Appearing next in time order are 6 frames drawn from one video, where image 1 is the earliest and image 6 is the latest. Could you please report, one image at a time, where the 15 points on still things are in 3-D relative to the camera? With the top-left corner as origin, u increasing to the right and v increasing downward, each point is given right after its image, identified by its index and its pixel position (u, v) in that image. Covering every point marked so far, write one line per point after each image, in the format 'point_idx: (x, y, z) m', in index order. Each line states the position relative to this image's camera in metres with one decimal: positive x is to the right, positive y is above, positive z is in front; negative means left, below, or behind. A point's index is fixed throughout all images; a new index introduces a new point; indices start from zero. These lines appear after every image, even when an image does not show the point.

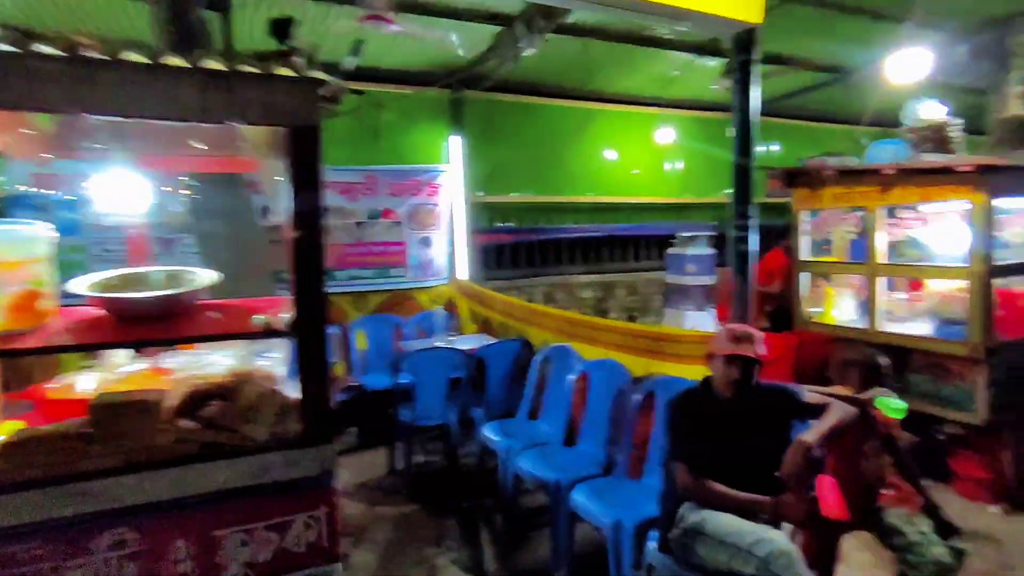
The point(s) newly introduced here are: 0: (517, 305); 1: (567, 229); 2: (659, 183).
0: (0.0, -0.1, +4.6) m
1: (+0.5, +0.6, +6.2) m
2: (+1.8, +1.3, +6.9) m
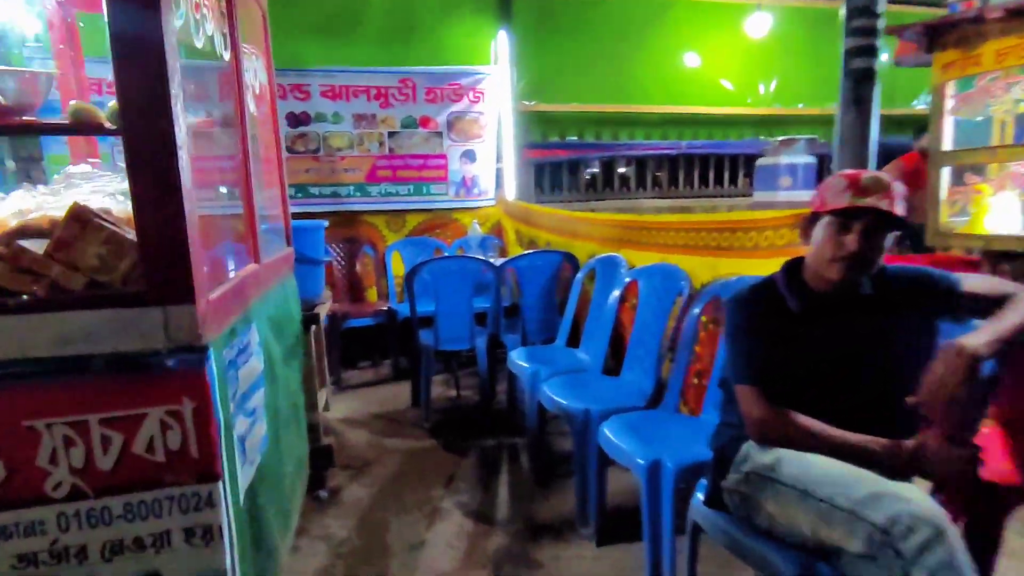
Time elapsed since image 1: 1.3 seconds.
0: (+0.4, +0.5, +3.9) m
1: (+1.1, +1.4, +5.3) m
2: (+2.5, +2.0, +5.8) m
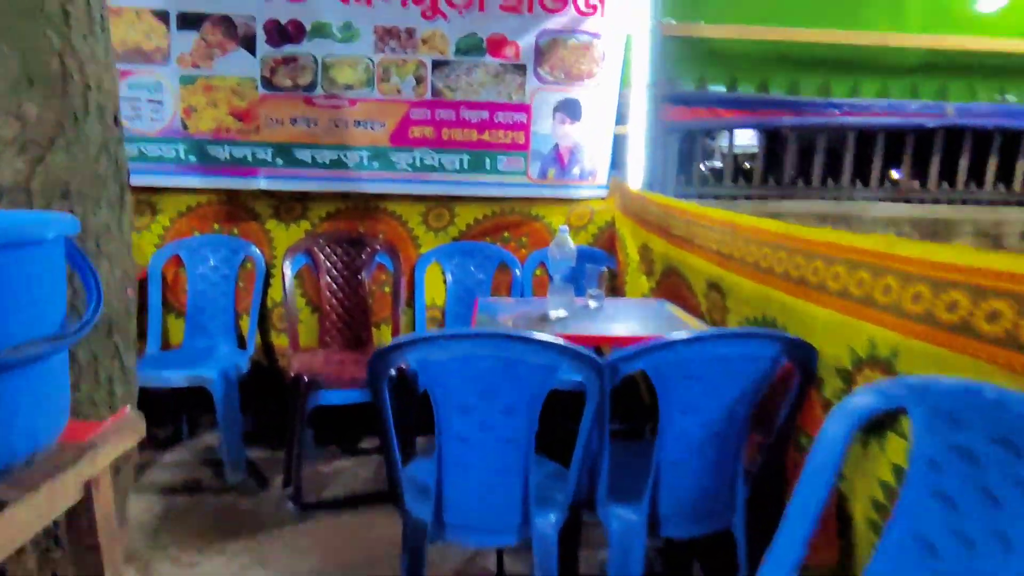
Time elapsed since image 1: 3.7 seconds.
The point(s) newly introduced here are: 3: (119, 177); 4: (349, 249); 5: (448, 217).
0: (+0.8, +0.2, +1.7) m
1: (+1.8, +1.0, +3.0) m
2: (+3.3, +1.5, +3.2) m
3: (-1.0, +0.3, +1.5) m
4: (-0.8, +0.2, +2.8) m
5: (-0.3, +0.4, +3.0) m
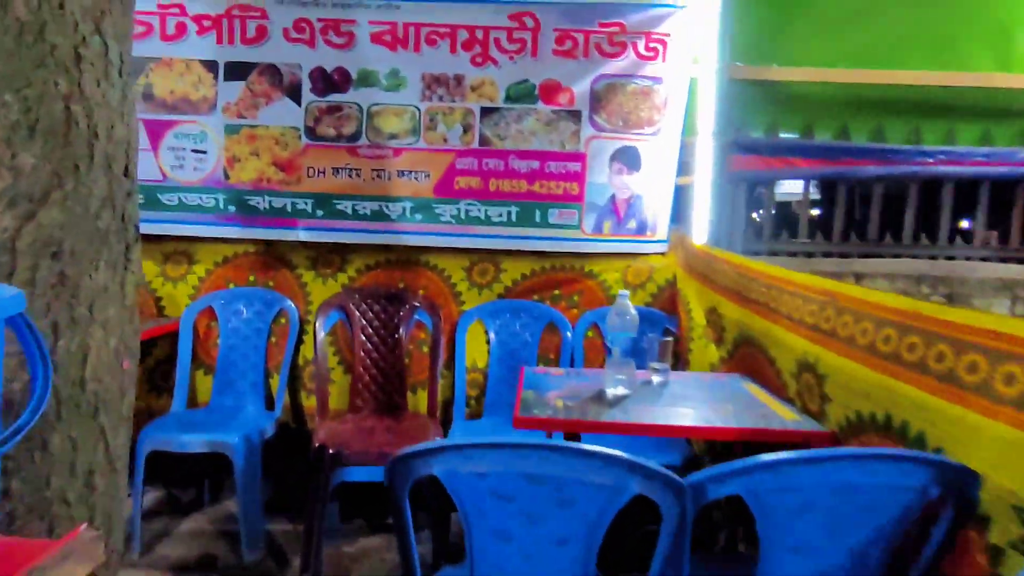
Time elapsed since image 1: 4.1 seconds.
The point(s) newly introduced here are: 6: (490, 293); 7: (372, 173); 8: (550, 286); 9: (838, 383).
0: (+0.9, 0.0, +1.4) m
1: (+2.1, +0.6, +2.7) m
2: (+3.6, +1.2, +2.8) m
3: (-0.9, +0.1, +1.3) m
4: (-0.6, -0.1, +2.6) m
5: (-0.1, +0.1, +2.8) m
6: (-0.1, 0.0, +2.8) m
7: (-0.7, +0.5, +2.7) m
8: (+0.2, 0.0, +2.8) m
9: (+0.9, -0.2, +1.5) m
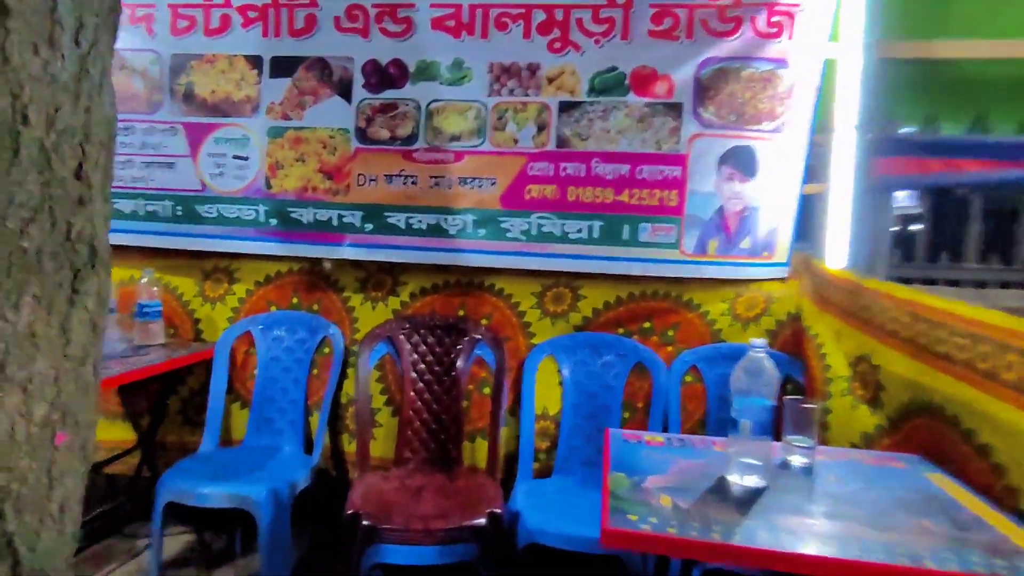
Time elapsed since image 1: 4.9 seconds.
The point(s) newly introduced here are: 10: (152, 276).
0: (+1.1, -0.1, +0.8) m
1: (+2.4, +0.5, +1.9) m
2: (+3.9, +1.0, +1.9) m
3: (-0.7, +0.1, +0.9) m
4: (-0.3, -0.2, +2.2) m
5: (+0.2, 0.0, +2.3) m
6: (+0.2, -0.1, +2.3) m
7: (-0.3, +0.4, +2.3) m
8: (+0.5, -0.1, +2.3) m
9: (+1.1, -0.4, +0.9) m
10: (-1.6, 0.0, +2.5) m
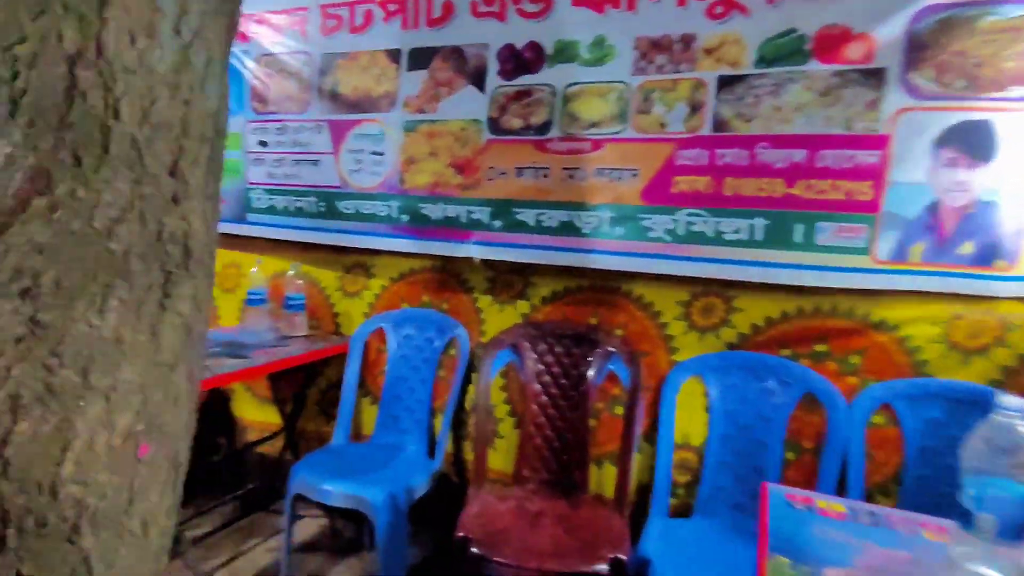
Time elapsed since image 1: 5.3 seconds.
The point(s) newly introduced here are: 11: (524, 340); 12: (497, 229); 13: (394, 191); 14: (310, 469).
0: (+1.1, -0.2, +0.3) m
1: (+2.7, +0.4, +1.0) m
2: (+4.2, +0.8, +0.6) m
3: (-0.6, 0.0, +0.9) m
4: (+0.2, -0.2, +2.0) m
5: (+0.7, -0.1, +1.9) m
6: (+0.7, -0.2, +2.0) m
7: (+0.2, +0.4, +2.1) m
8: (+1.0, -0.2, +1.9) m
9: (+1.2, -0.4, +0.4) m
10: (-1.0, +0.1, +2.6) m
11: (0.0, -0.2, +2.0) m
12: (-0.1, +0.2, +2.2) m
13: (-0.5, +0.4, +2.3) m
14: (-0.7, -0.6, +2.0) m
